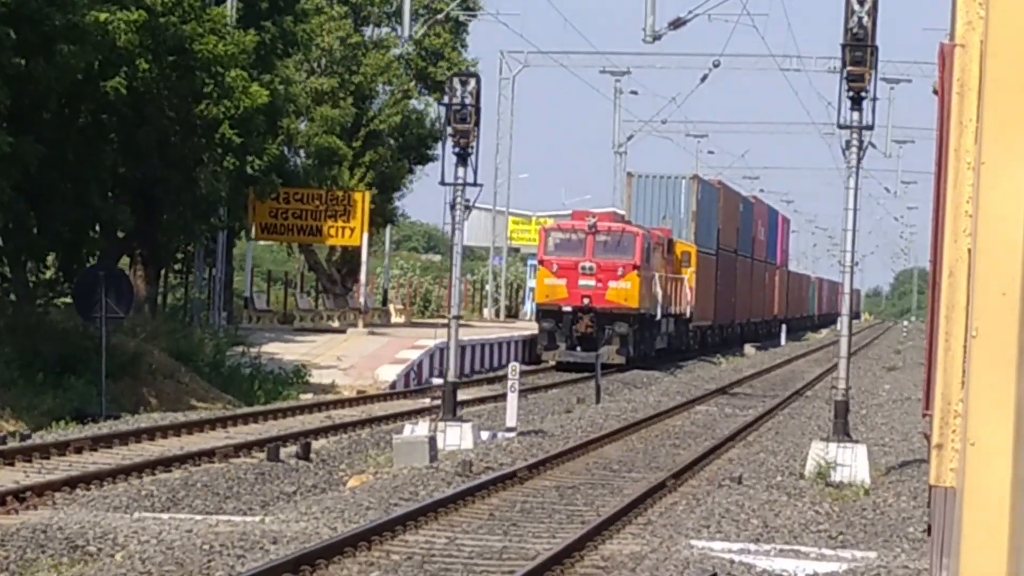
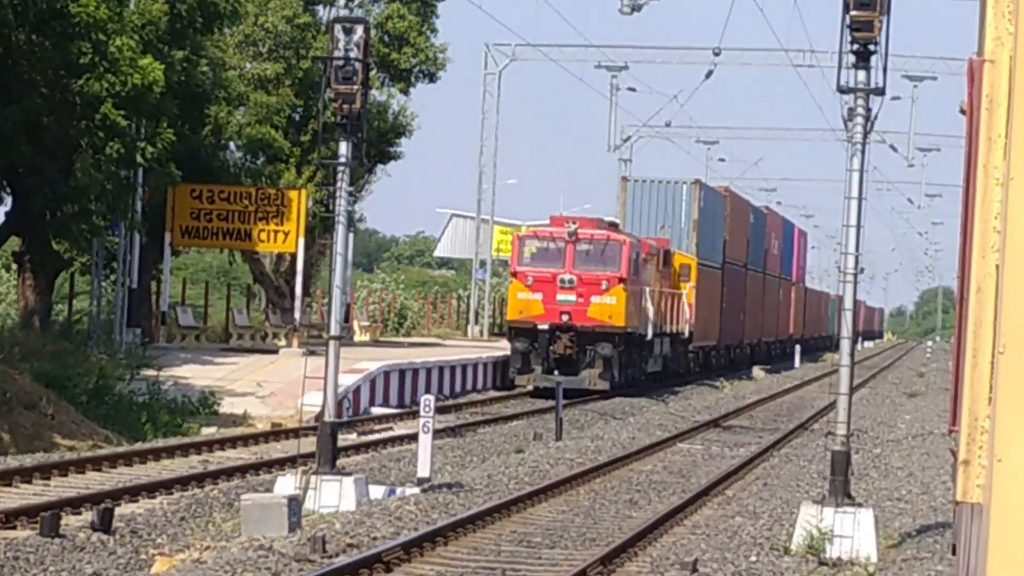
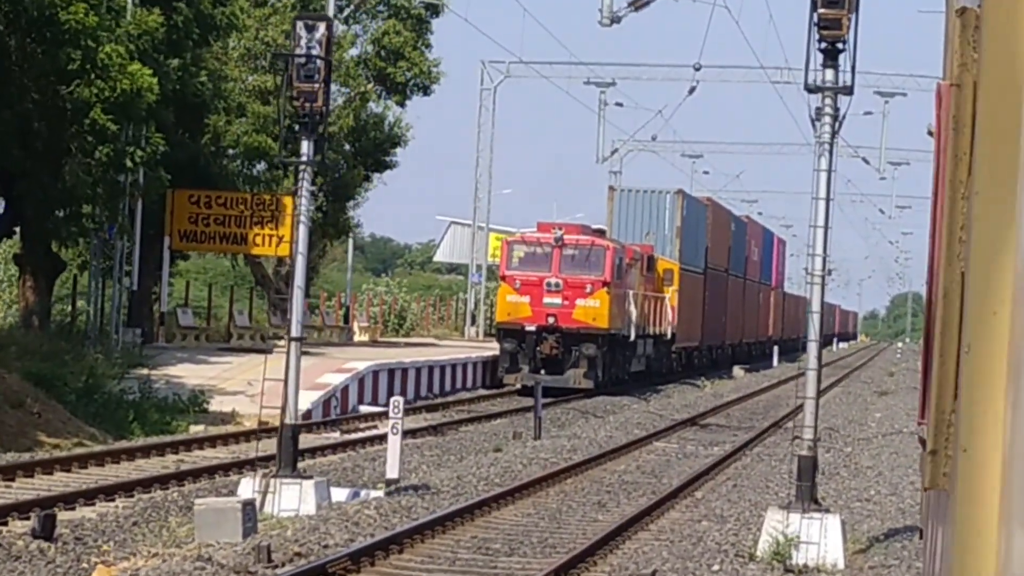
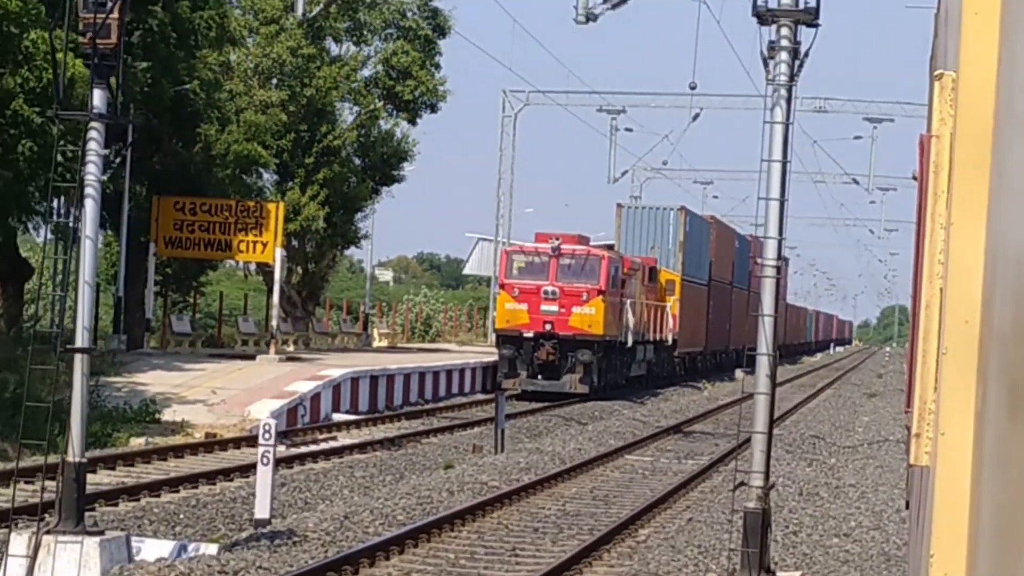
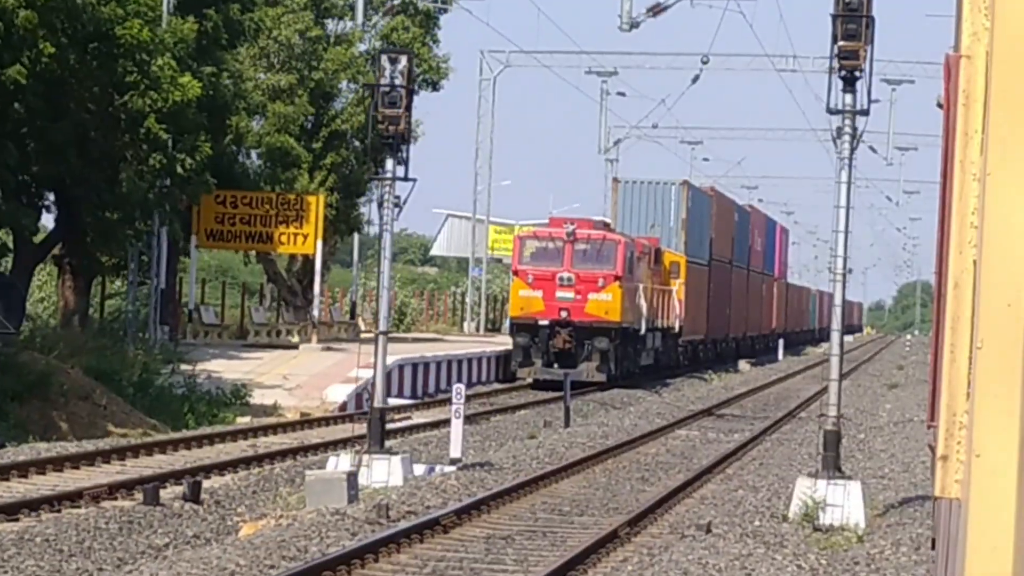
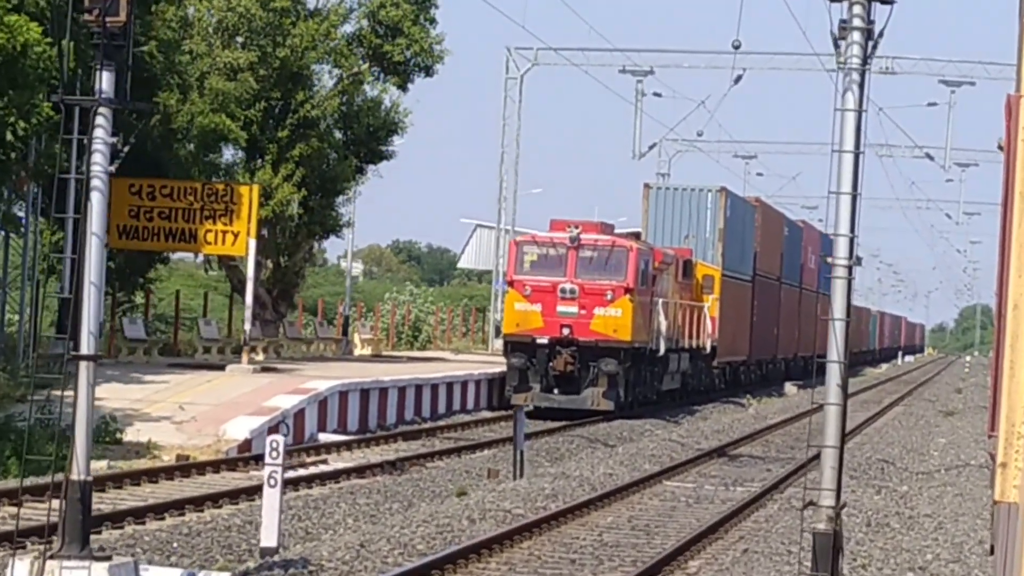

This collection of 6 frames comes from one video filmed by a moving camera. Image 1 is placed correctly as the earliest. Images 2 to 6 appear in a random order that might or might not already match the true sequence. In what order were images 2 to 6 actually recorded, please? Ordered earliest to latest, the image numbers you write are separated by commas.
5, 2, 3, 6, 4
